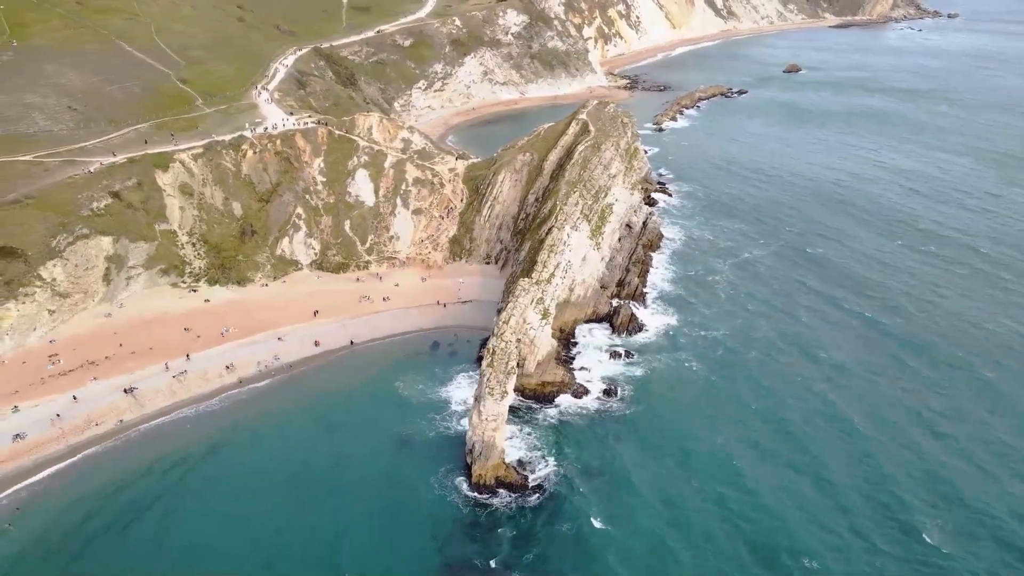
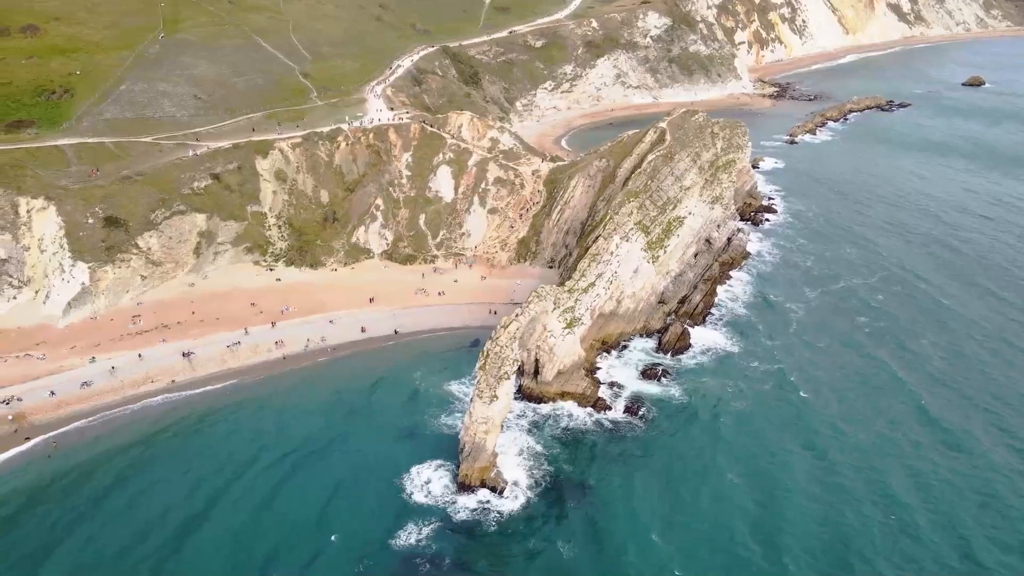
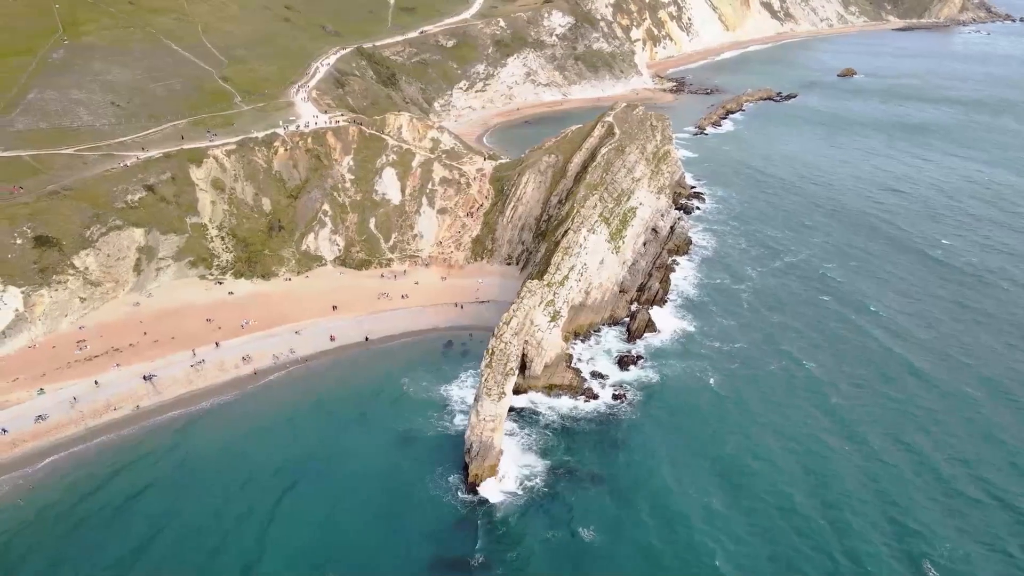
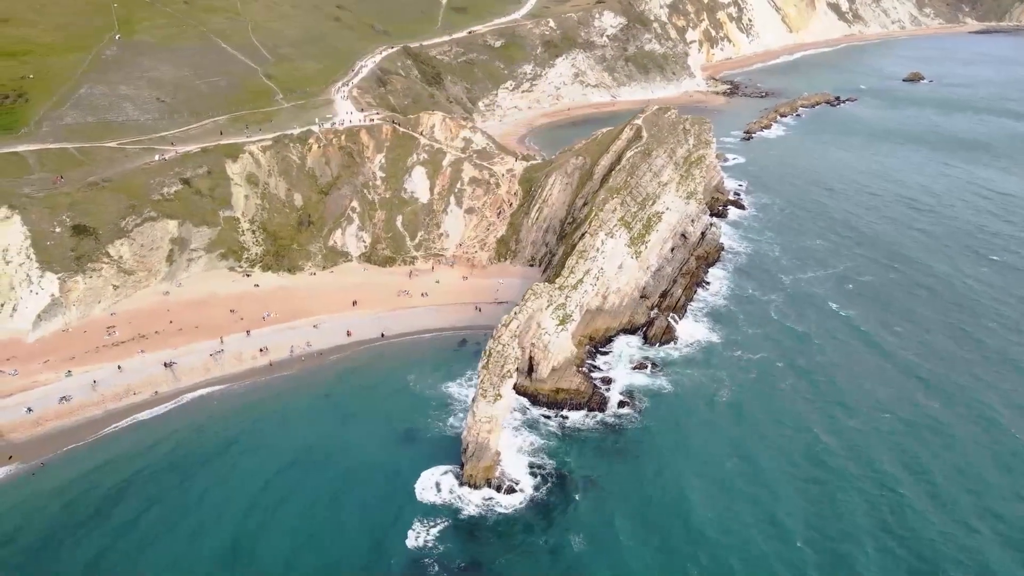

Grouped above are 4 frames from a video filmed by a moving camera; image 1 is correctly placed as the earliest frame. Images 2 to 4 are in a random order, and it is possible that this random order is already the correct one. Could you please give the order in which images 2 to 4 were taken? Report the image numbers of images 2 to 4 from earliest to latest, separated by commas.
3, 4, 2
